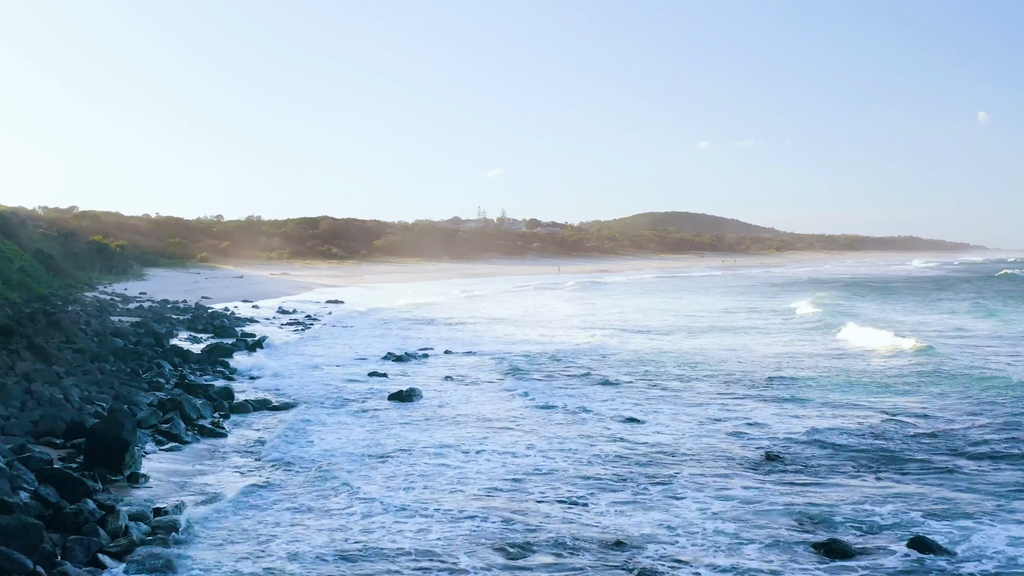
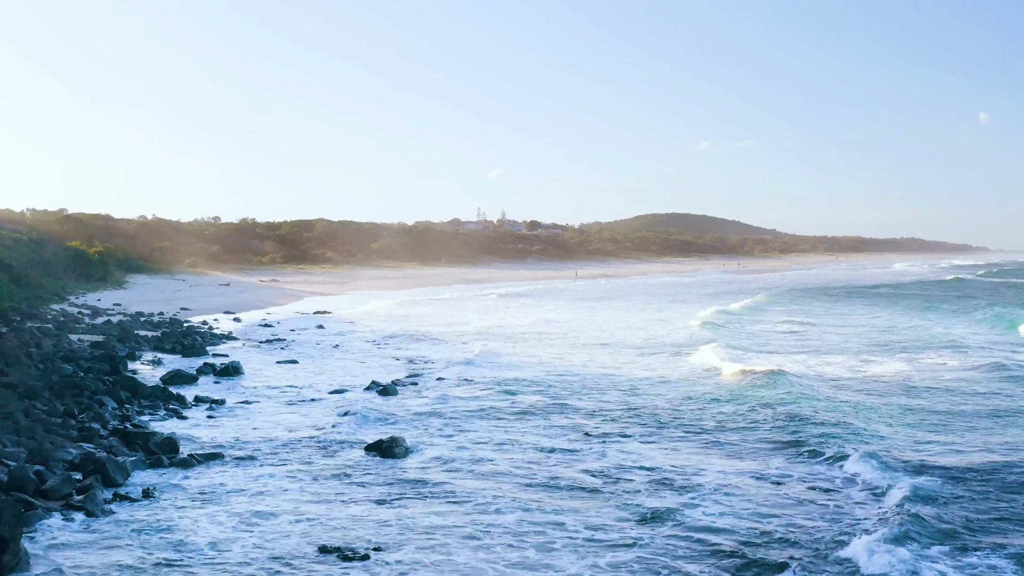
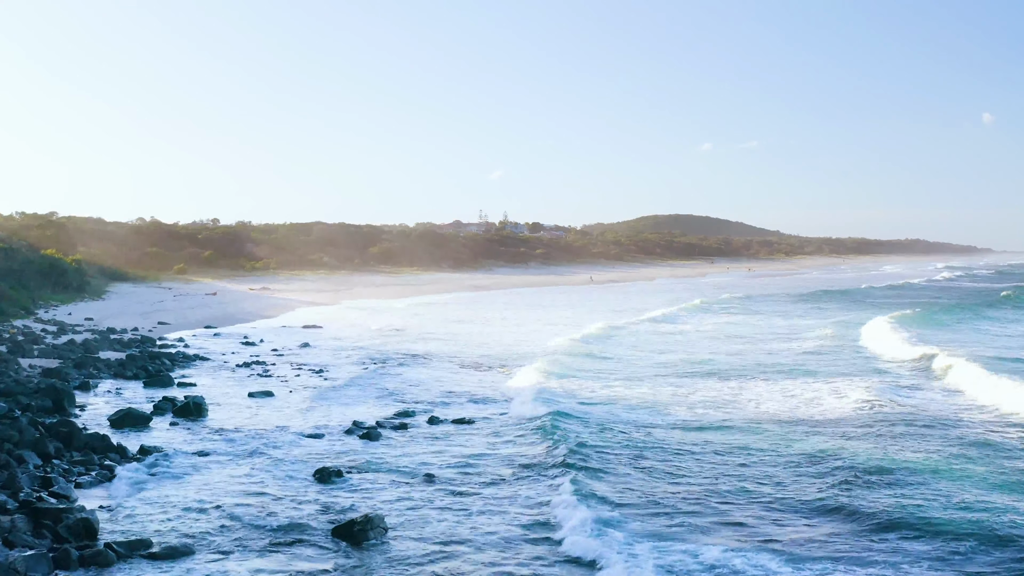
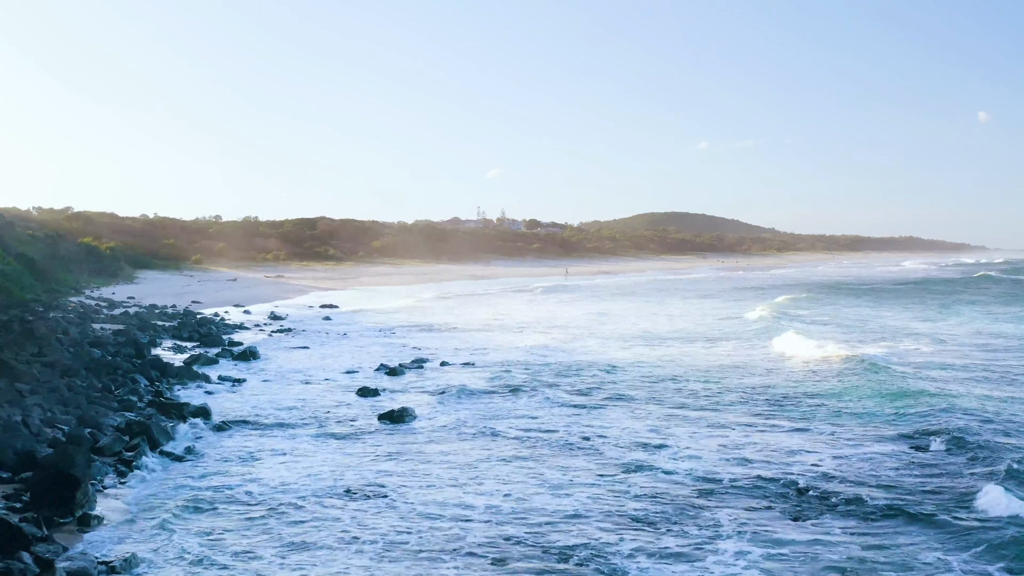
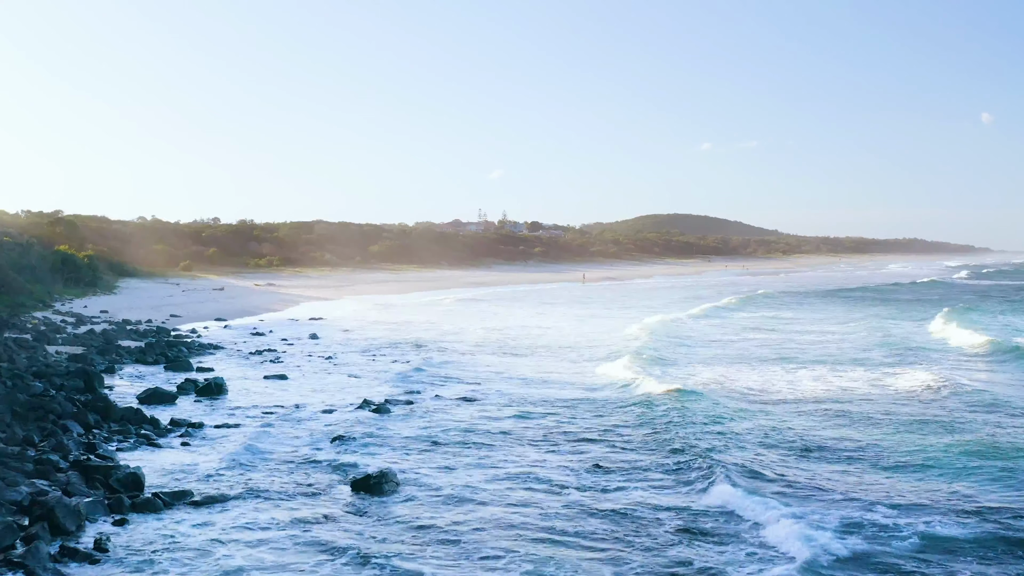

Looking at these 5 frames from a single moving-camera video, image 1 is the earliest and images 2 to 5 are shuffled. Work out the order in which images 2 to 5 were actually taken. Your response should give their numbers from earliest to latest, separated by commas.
4, 2, 5, 3
